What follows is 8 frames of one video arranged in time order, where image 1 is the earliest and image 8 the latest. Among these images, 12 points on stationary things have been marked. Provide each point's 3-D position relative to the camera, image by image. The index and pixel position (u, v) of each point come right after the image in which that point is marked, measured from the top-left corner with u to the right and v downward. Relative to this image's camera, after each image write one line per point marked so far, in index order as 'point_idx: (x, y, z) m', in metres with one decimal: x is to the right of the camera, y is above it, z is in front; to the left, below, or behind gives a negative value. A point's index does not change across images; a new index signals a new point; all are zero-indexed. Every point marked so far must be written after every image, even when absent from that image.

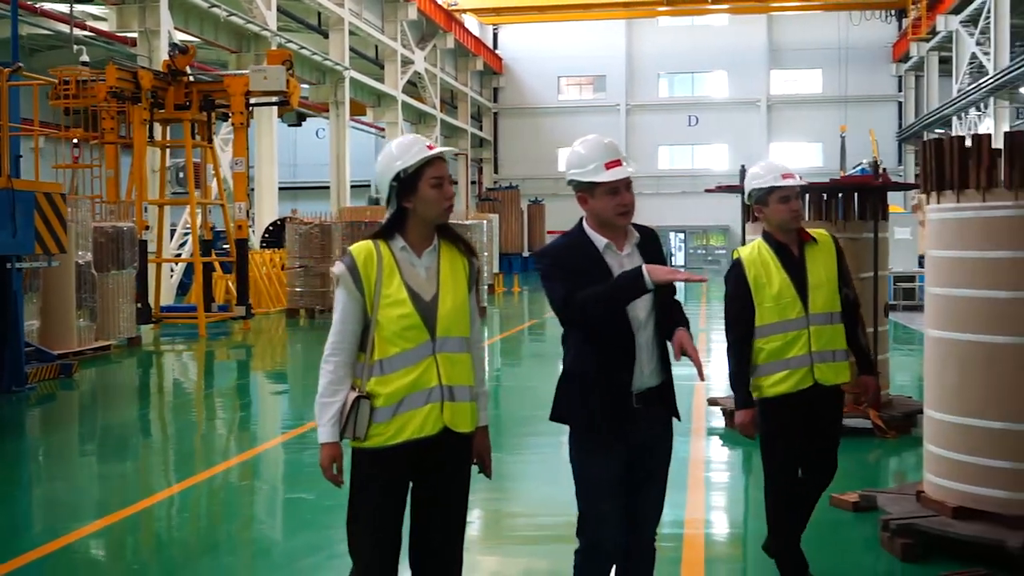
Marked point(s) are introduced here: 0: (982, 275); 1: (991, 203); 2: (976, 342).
0: (+1.3, 0.0, +3.5) m
1: (+1.3, +0.2, +3.5) m
2: (+1.3, -0.1, +3.5) m
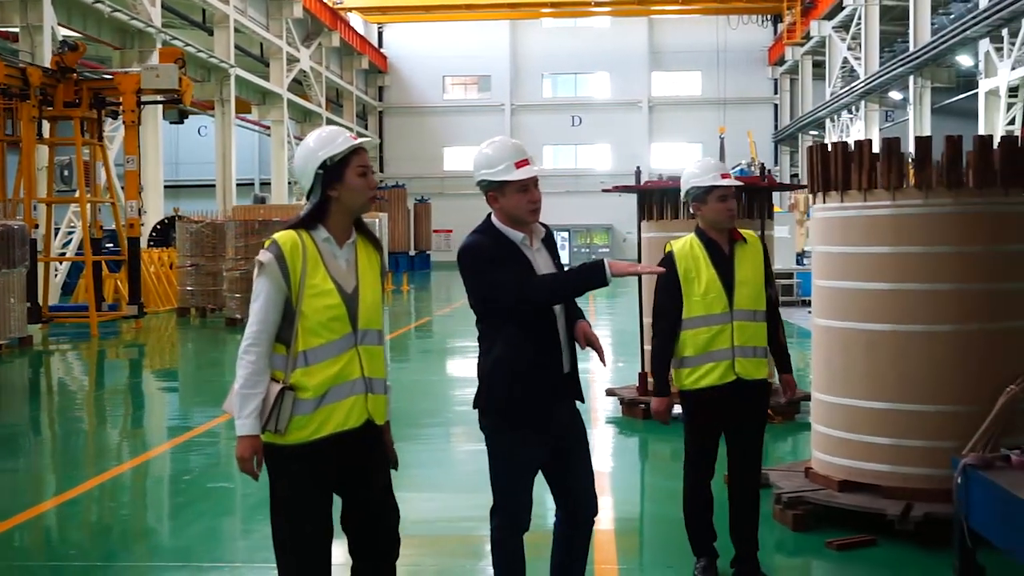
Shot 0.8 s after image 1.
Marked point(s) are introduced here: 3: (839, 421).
0: (+1.0, +0.1, +3.7) m
1: (+1.0, +0.2, +3.7) m
2: (+1.0, -0.1, +3.7) m
3: (+1.0, -0.4, +3.8) m
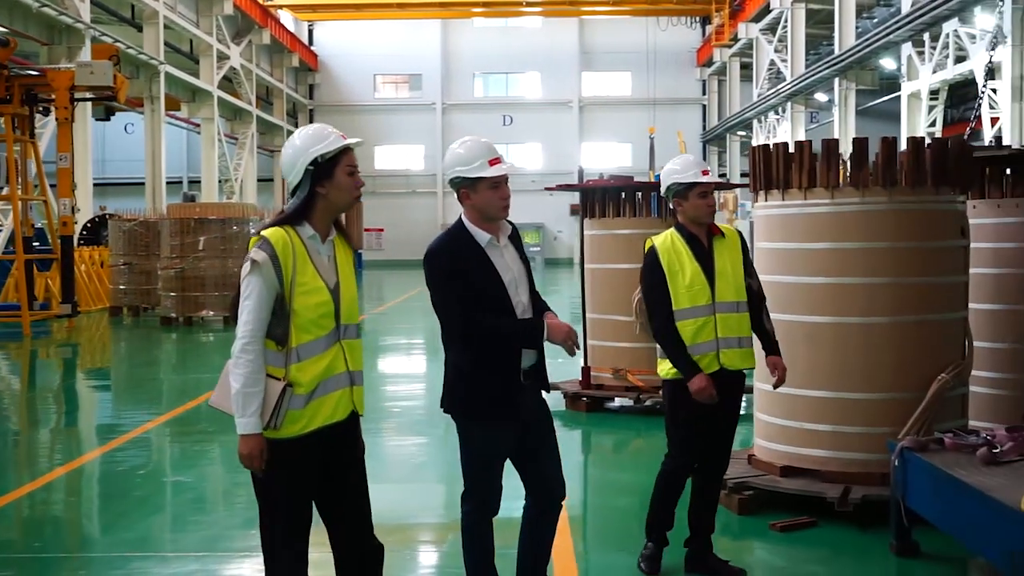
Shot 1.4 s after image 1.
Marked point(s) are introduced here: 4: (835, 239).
0: (+0.9, +0.1, +3.8) m
1: (+0.9, +0.3, +3.8) m
2: (+0.9, -0.1, +3.8) m
3: (+0.8, -0.4, +4.0) m
4: (+0.9, +0.1, +3.7) m
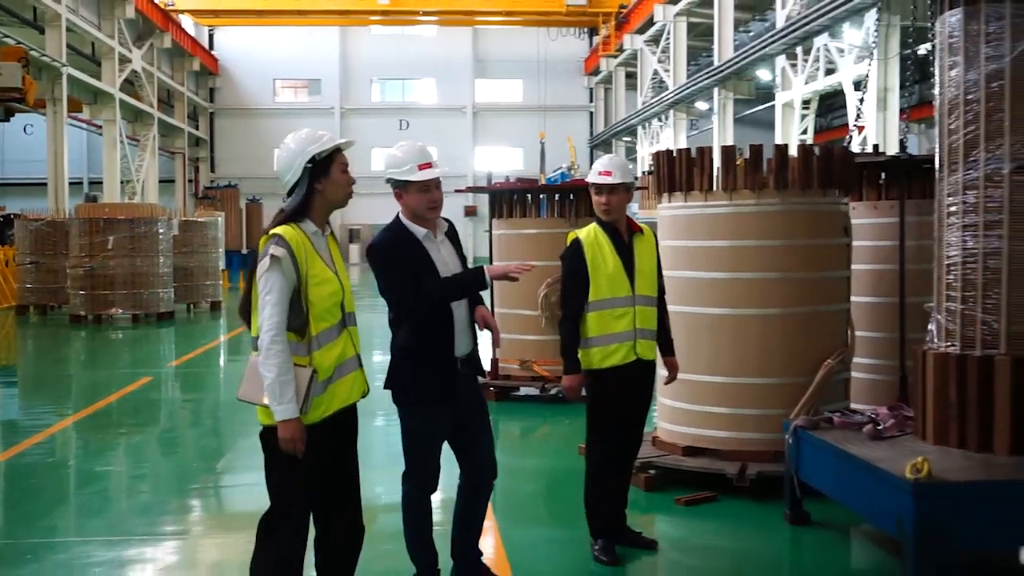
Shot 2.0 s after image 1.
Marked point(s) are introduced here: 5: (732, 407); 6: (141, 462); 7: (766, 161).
0: (+0.6, +0.1, +4.1) m
1: (+0.6, +0.3, +4.1) m
2: (+0.6, -0.1, +4.2) m
3: (+0.6, -0.4, +4.3) m
4: (+0.7, +0.2, +4.1) m
5: (+0.7, -0.4, +4.2) m
6: (-1.6, -0.8, +5.6) m
7: (+0.8, +0.4, +4.0) m
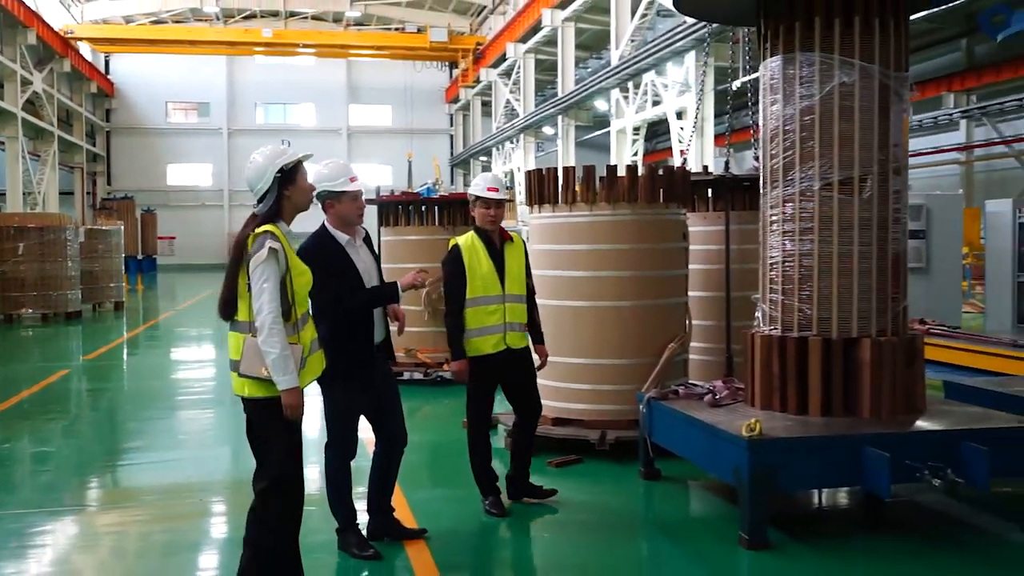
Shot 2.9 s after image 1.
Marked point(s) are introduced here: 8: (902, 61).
0: (+0.2, +0.1, +5.0) m
1: (+0.2, +0.3, +5.0) m
2: (+0.2, -0.1, +5.1) m
3: (+0.2, -0.3, +5.2) m
4: (+0.3, +0.2, +5.0) m
5: (+0.3, -0.4, +5.1) m
6: (-2.2, -0.8, +6.1) m
7: (+0.4, +0.4, +5.0) m
8: (+1.4, +0.8, +4.4) m
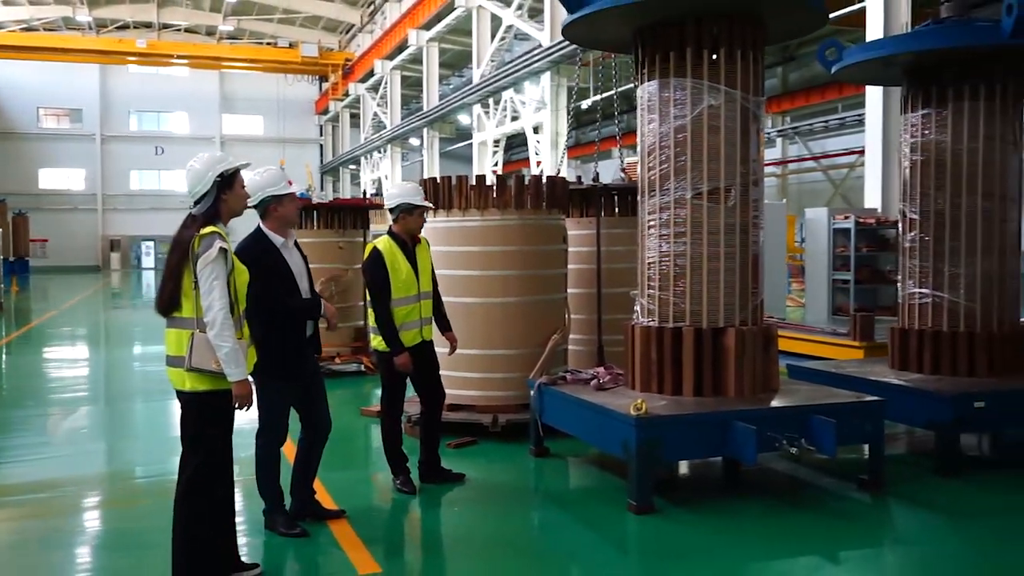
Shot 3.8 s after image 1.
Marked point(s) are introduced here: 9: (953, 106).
0: (-0.2, +0.1, +5.5) m
1: (-0.2, +0.3, +5.6) m
2: (-0.2, -0.1, +5.6) m
3: (-0.3, -0.3, +5.7) m
4: (-0.1, +0.2, +5.5) m
5: (-0.1, -0.4, +5.6) m
6: (-2.8, -0.8, +6.2) m
7: (0.0, +0.4, +5.5) m
8: (+1.0, +0.8, +5.2) m
9: (+1.8, +0.7, +5.1) m
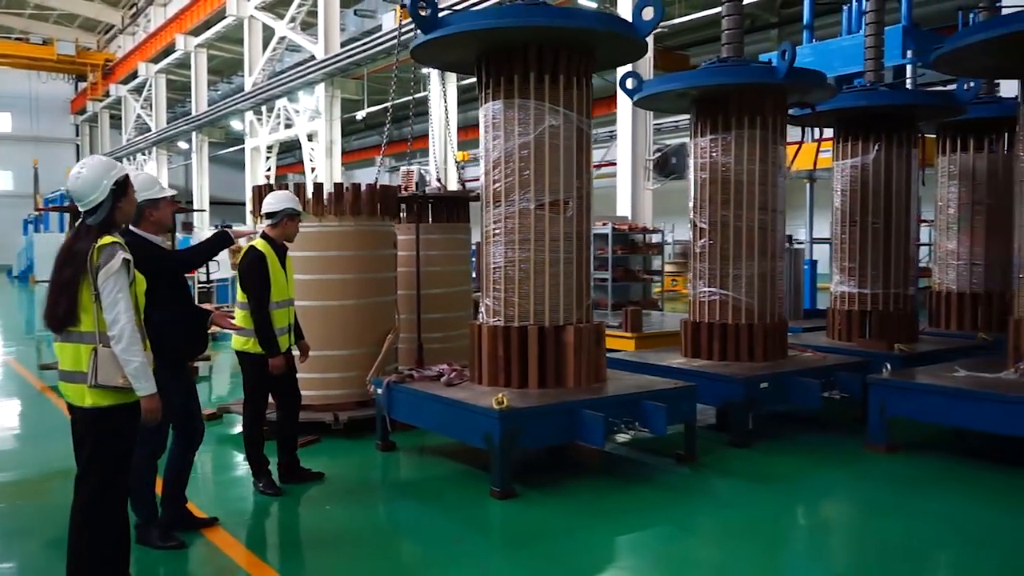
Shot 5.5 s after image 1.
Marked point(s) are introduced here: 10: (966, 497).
0: (-0.9, +0.1, +5.7) m
1: (-0.9, +0.3, +5.7) m
2: (-1.0, -0.1, +5.7) m
3: (-1.1, -0.4, +5.8) m
4: (-0.9, +0.2, +5.7) m
5: (-0.9, -0.4, +5.8) m
6: (-3.6, -0.9, +5.3) m
7: (-0.8, +0.4, +5.8) m
8: (+0.3, +0.8, +5.8) m
9: (+1.1, +0.7, +6.0) m
10: (+1.9, -0.9, +5.4) m
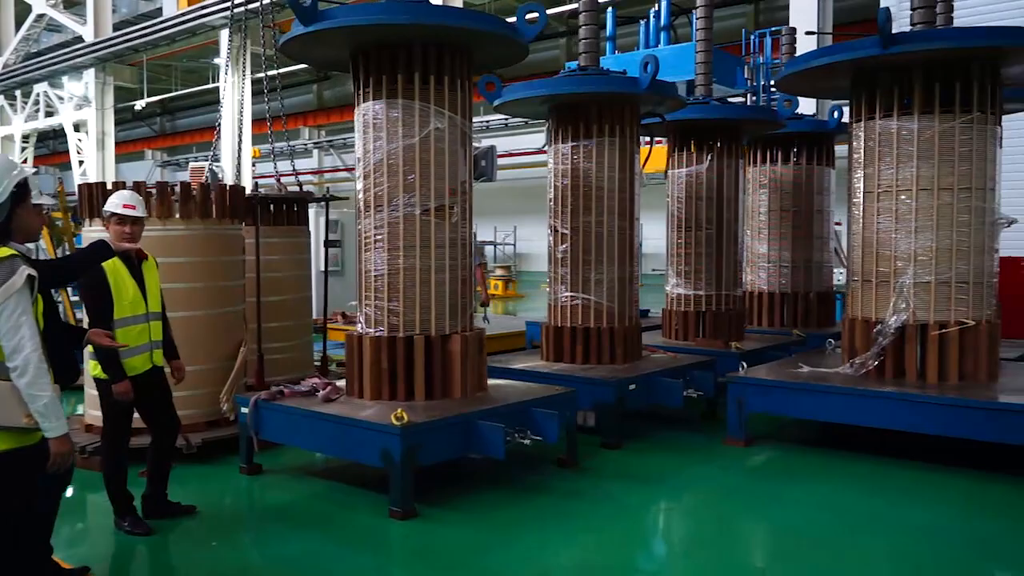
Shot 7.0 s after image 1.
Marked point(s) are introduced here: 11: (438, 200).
0: (-1.4, 0.0, +5.2) m
1: (-1.4, +0.2, +5.2) m
2: (-1.4, -0.1, +5.2) m
3: (-1.6, -0.4, +5.2) m
4: (-1.3, +0.1, +5.2) m
5: (-1.4, -0.4, +5.3) m
6: (-3.8, -1.0, +4.0) m
7: (-1.2, +0.4, +5.3) m
8: (-0.2, +0.8, +5.7) m
9: (+0.4, +0.7, +6.1) m
10: (+1.4, -0.9, +5.8) m
11: (-0.3, +0.4, +5.5) m
